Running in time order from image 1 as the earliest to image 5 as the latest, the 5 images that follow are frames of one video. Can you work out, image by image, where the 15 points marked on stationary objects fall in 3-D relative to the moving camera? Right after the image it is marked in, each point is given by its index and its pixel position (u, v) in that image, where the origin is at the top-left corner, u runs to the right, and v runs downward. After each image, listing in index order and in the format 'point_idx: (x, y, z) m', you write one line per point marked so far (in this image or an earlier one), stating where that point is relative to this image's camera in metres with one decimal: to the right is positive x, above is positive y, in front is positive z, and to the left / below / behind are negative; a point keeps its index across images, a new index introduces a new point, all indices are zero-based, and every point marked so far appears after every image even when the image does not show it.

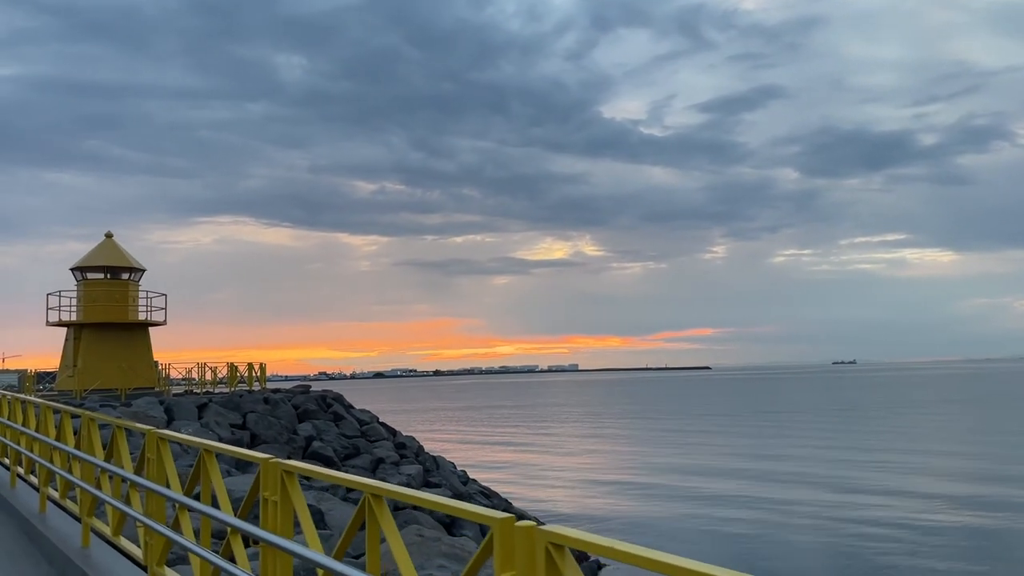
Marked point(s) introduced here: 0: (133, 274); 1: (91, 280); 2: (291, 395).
0: (-8.8, +0.3, +19.3) m
1: (-9.6, +0.2, +18.9) m
2: (-4.7, -2.3, +17.9) m
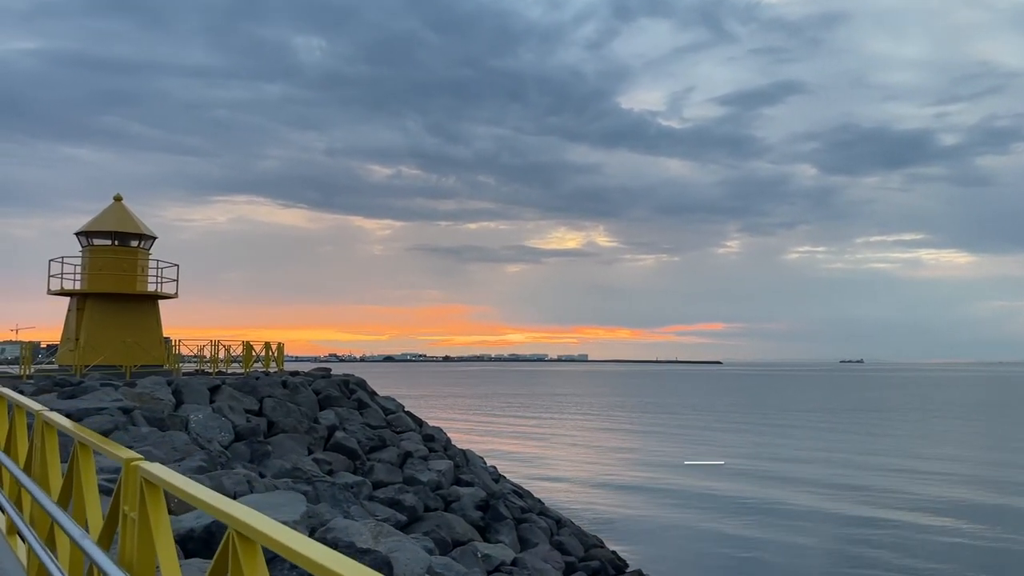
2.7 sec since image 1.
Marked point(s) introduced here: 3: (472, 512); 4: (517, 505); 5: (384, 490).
0: (-7.9, +1.0, +17.8) m
1: (-8.7, +0.9, +17.4) m
2: (-3.9, -1.8, +16.3) m
3: (-0.7, -3.8, +14.1) m
4: (+0.1, -4.2, +16.0) m
5: (-2.0, -3.2, +13.1) m
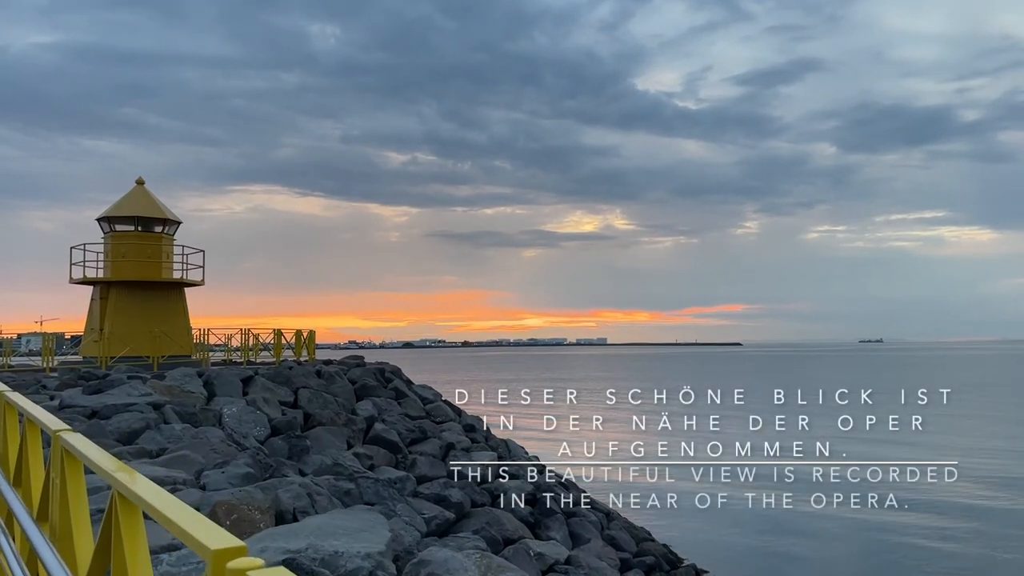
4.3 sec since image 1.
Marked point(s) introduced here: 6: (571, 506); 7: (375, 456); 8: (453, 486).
0: (-7.0, +1.3, +17.0) m
1: (-7.8, +1.1, +16.7) m
2: (-3.1, -1.5, +15.6) m
3: (+0.1, -3.5, +13.3) m
4: (+1.0, -3.8, +15.1) m
5: (-1.2, -2.9, +12.3) m
6: (+1.1, -3.9, +15.0) m
7: (-2.0, -2.5, +12.4) m
8: (-0.9, -3.0, +12.5) m
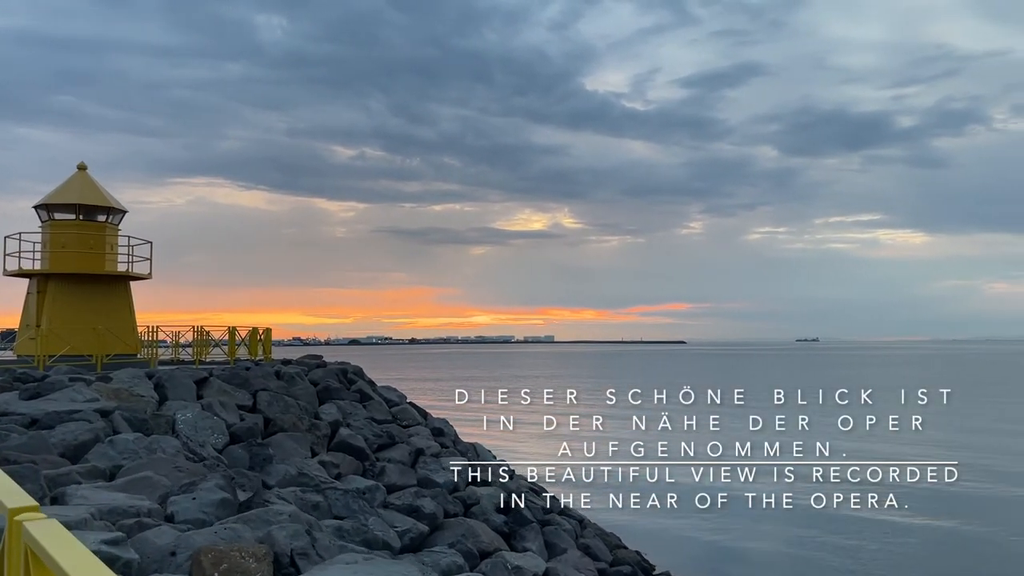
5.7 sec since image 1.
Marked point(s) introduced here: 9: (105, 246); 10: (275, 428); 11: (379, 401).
0: (-7.6, +1.4, +15.8) m
1: (-8.4, +1.2, +15.4) m
2: (-3.6, -1.4, +14.6) m
3: (-0.3, -3.5, +12.6) m
4: (+0.4, -3.8, +14.5) m
5: (-1.6, -2.9, +11.6) m
6: (+0.6, -3.9, +14.4) m
7: (-2.4, -2.4, +11.5) m
8: (-1.2, -2.9, +11.8) m
9: (-7.7, +0.8, +15.7) m
10: (-3.3, -2.0, +11.7) m
11: (-2.4, -2.0, +14.8) m
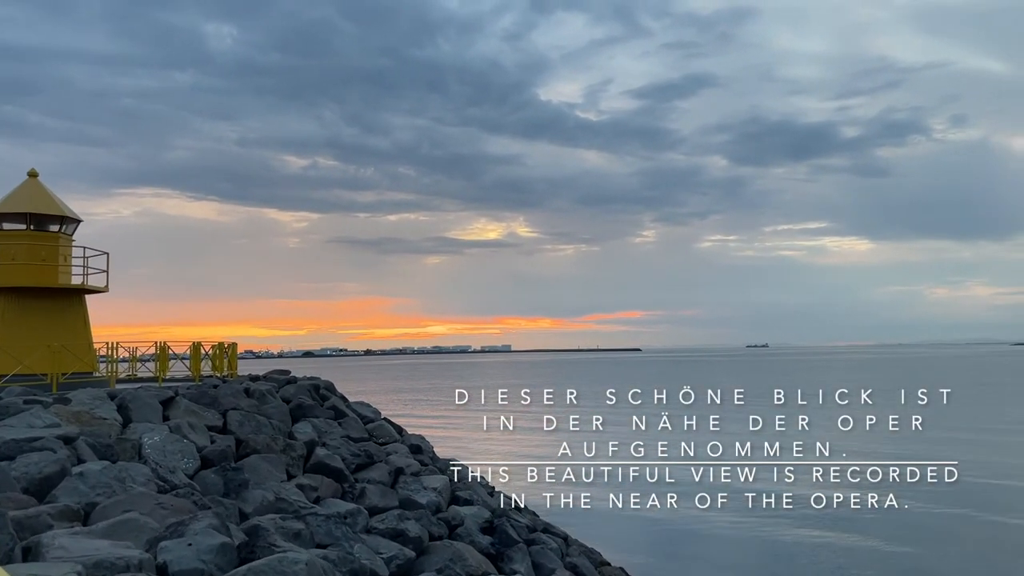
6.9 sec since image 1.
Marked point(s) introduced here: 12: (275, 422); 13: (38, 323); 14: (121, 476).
0: (-8.0, +1.1, +14.9) m
1: (-8.8, +1.0, +14.5) m
2: (-3.9, -1.6, +13.9) m
3: (-0.5, -3.6, +12.0) m
4: (+0.2, -3.9, +13.9) m
5: (-1.7, -3.0, +10.9) m
6: (+0.3, -4.0, +13.9) m
7: (-2.5, -2.6, +10.9) m
8: (-1.4, -3.1, +11.1) m
9: (-8.1, +0.5, +14.8) m
10: (-3.5, -2.1, +11.0) m
11: (-2.7, -2.2, +14.1) m
12: (-3.5, -1.9, +12.2) m
13: (-8.4, -0.6, +14.8) m
14: (-3.6, -1.7, +7.6) m
